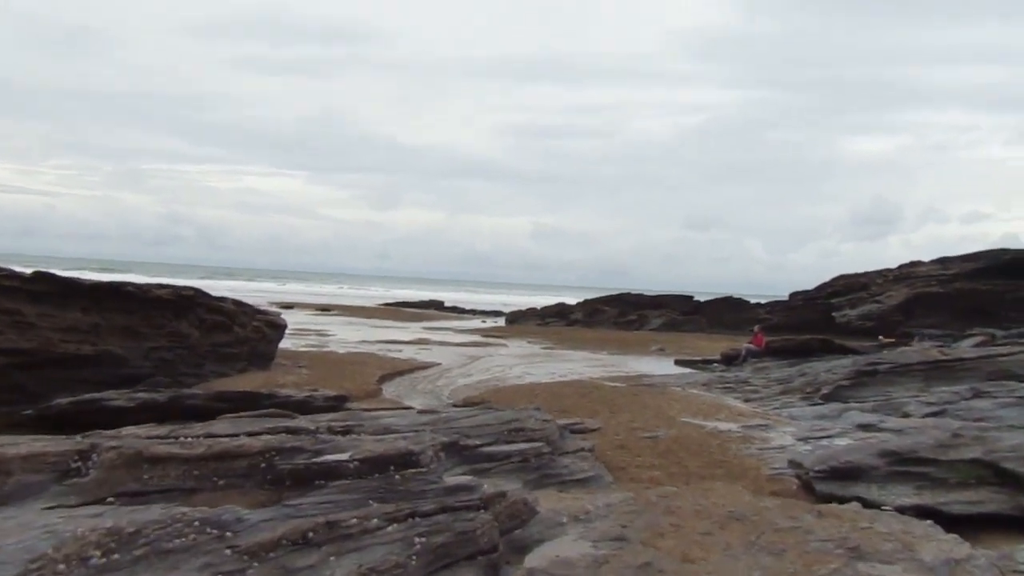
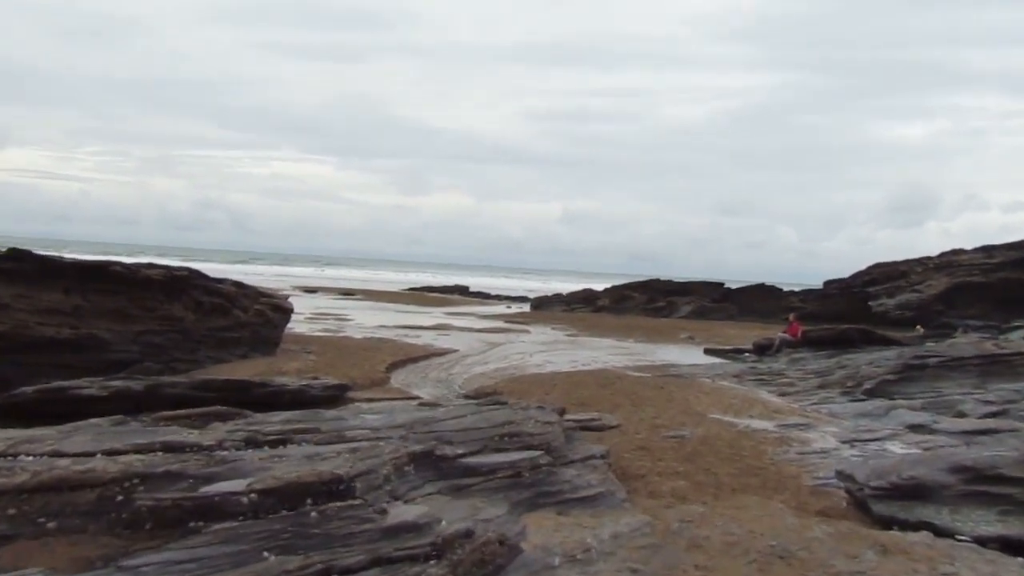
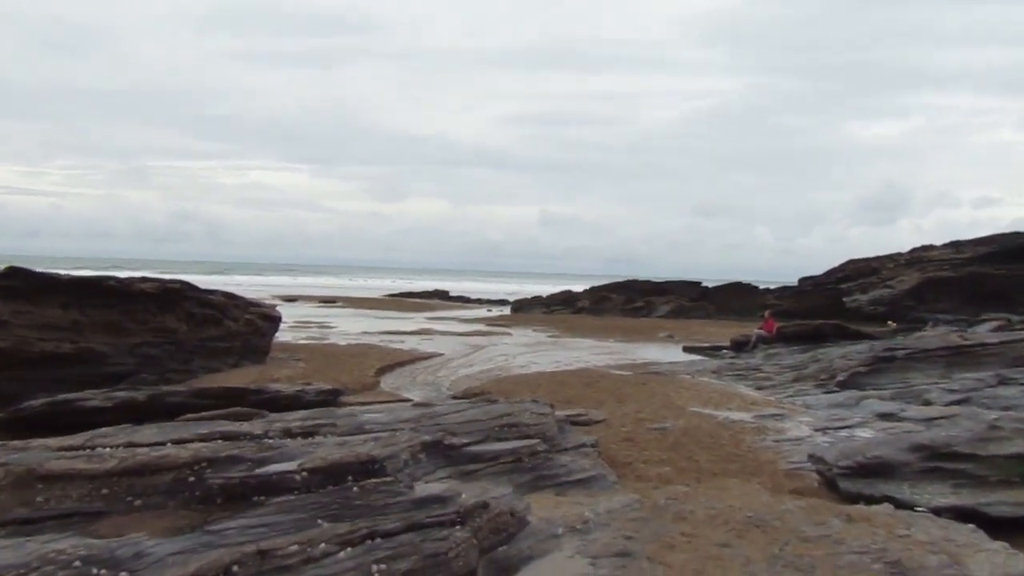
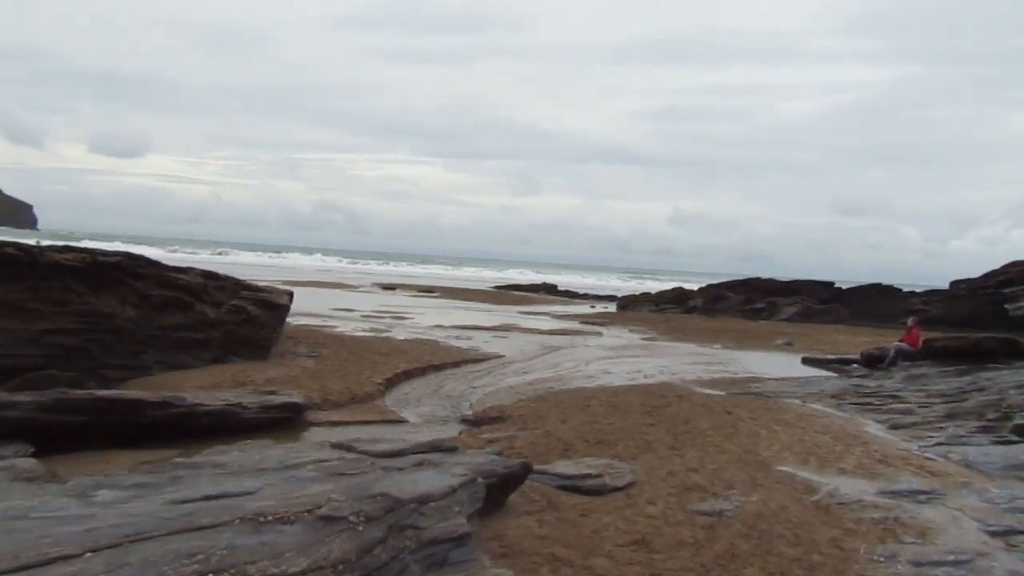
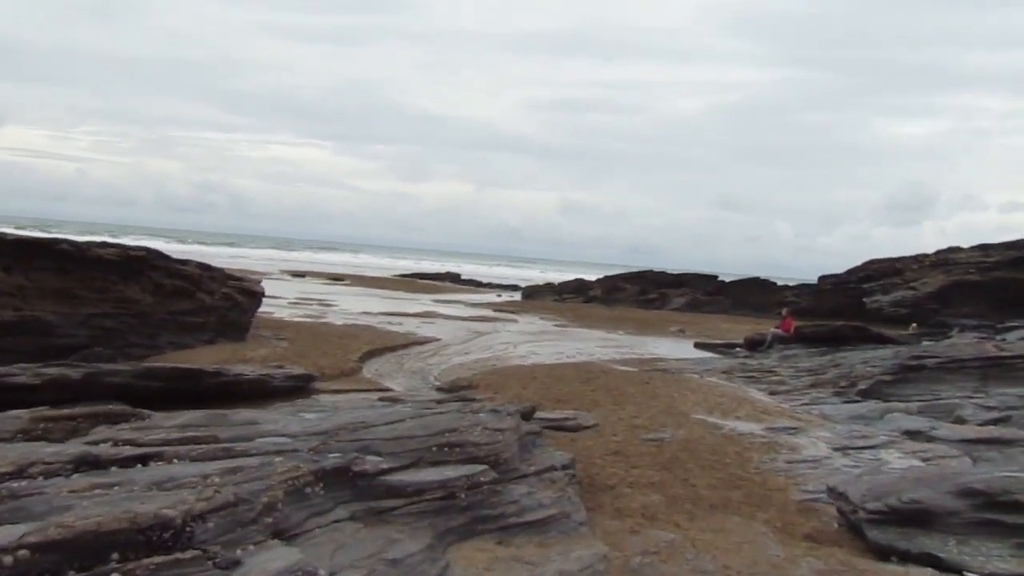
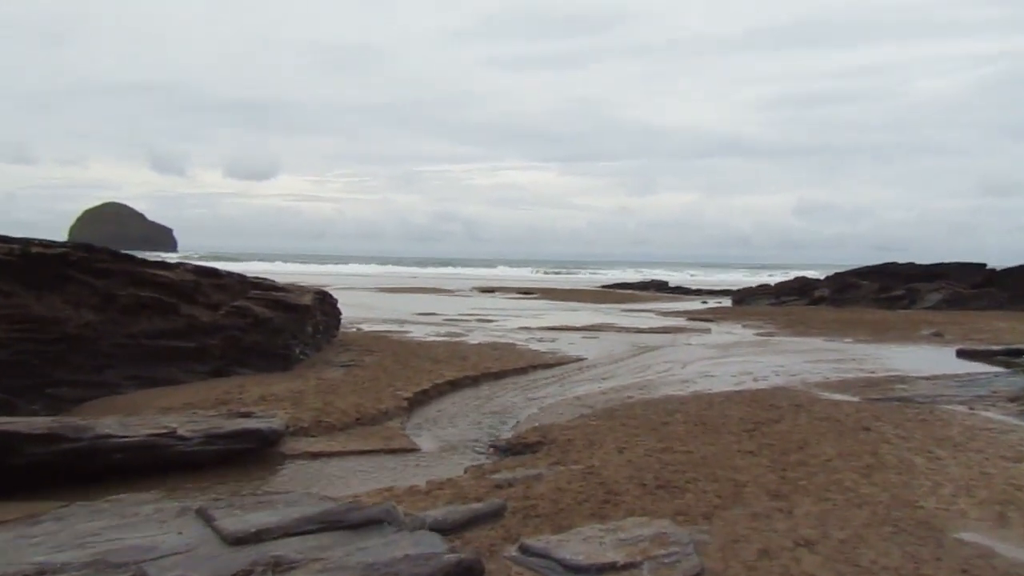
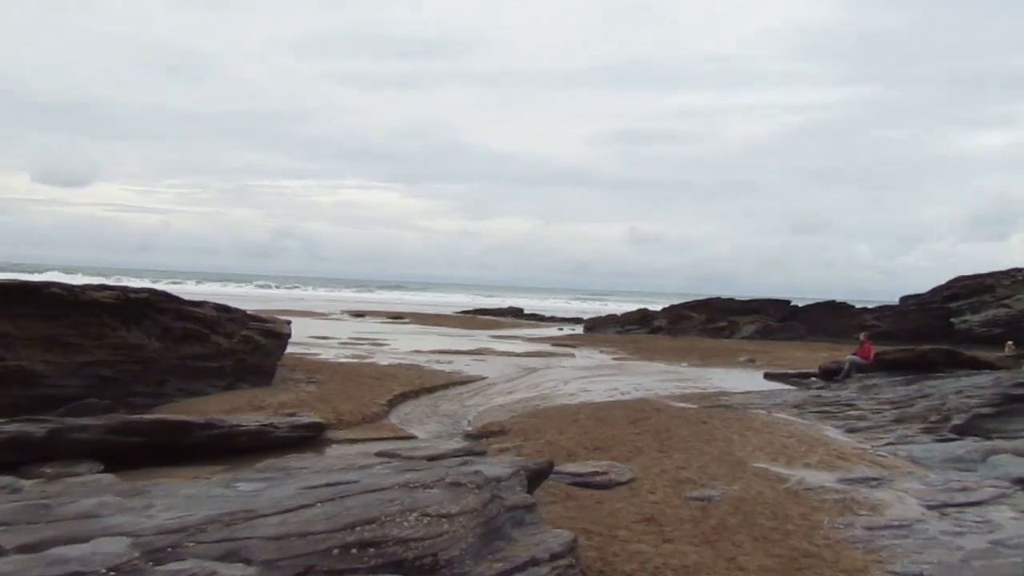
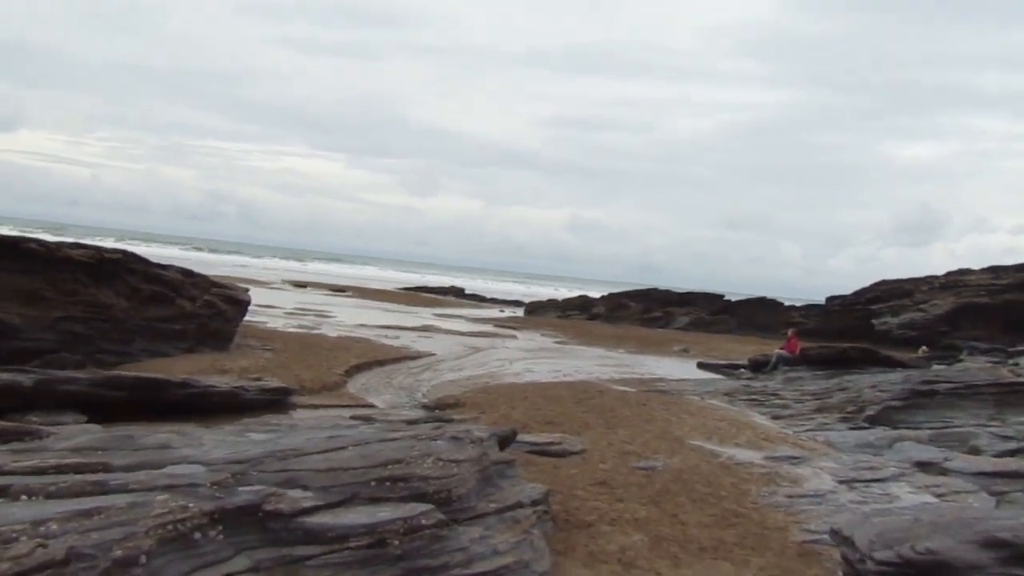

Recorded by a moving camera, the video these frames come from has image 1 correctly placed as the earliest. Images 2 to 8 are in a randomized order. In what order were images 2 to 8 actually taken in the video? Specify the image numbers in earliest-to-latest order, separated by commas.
3, 2, 5, 8, 7, 4, 6
